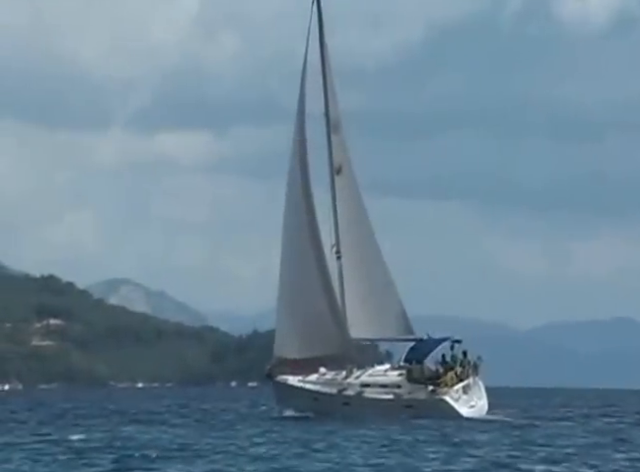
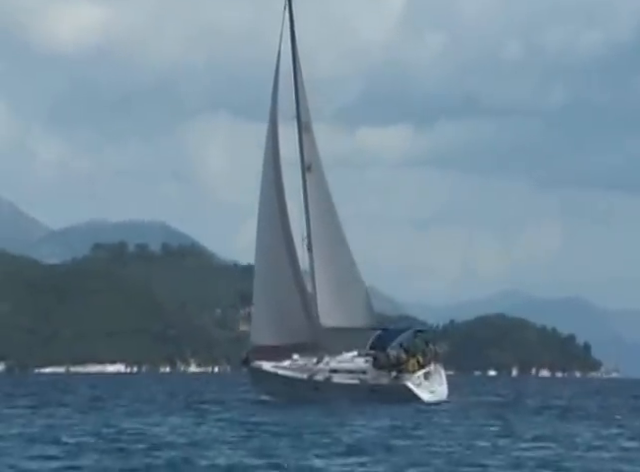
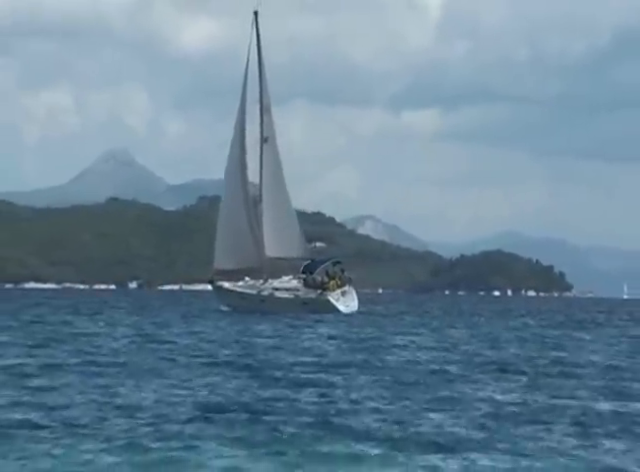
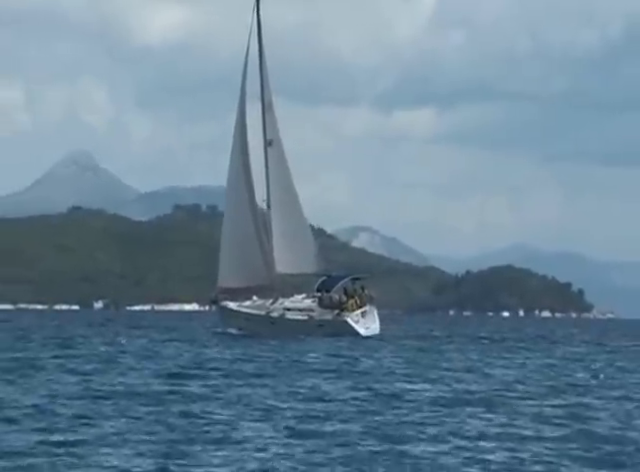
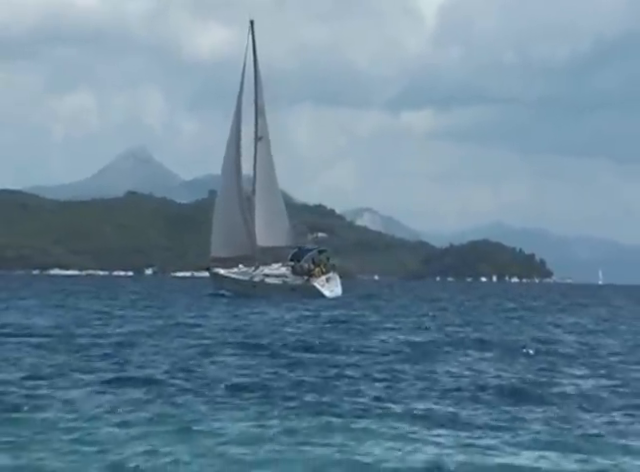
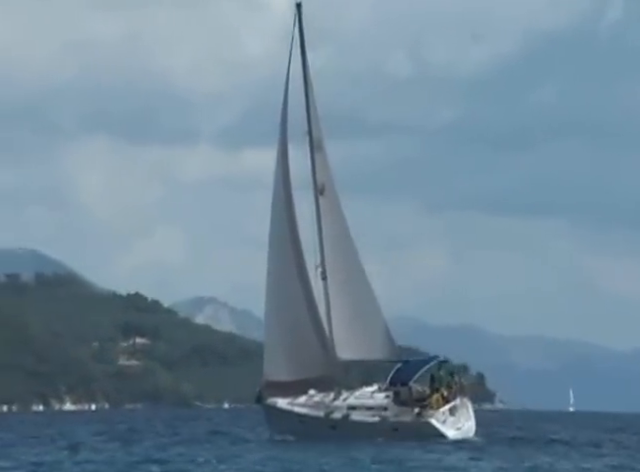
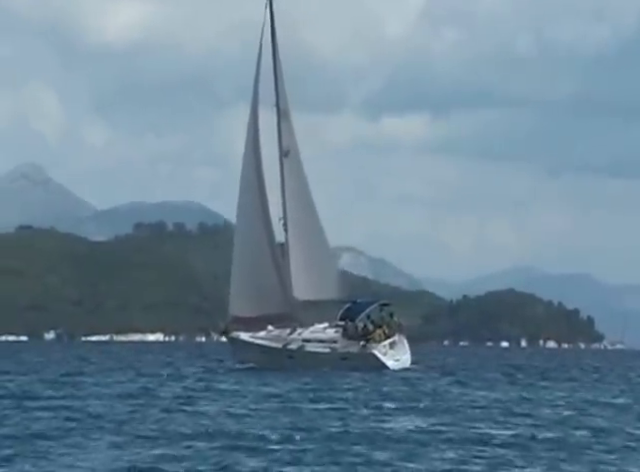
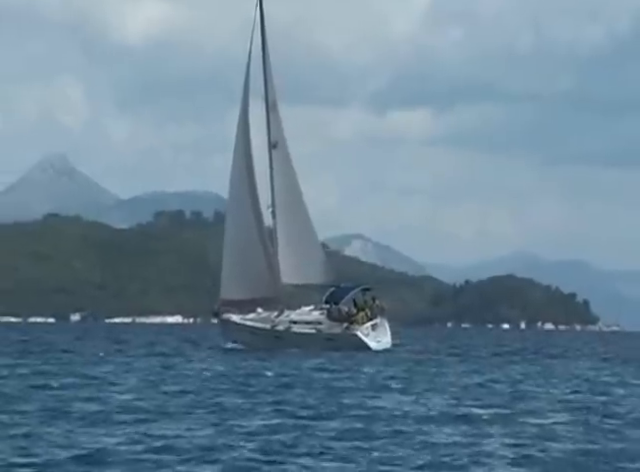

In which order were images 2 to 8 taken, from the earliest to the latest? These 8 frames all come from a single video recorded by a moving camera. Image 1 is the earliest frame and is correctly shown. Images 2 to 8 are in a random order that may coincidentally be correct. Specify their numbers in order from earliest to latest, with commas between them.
6, 2, 7, 8, 4, 3, 5
